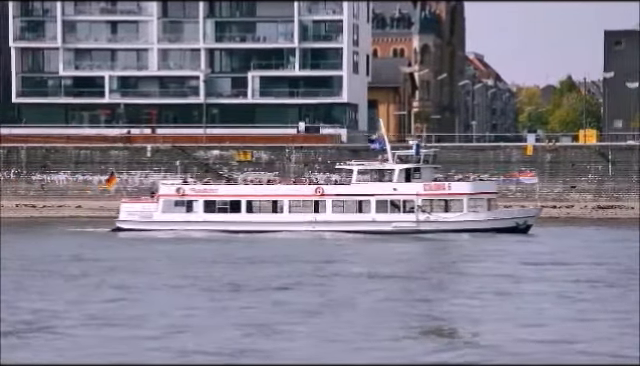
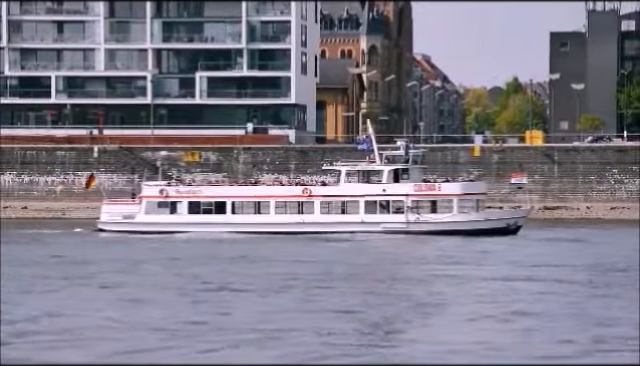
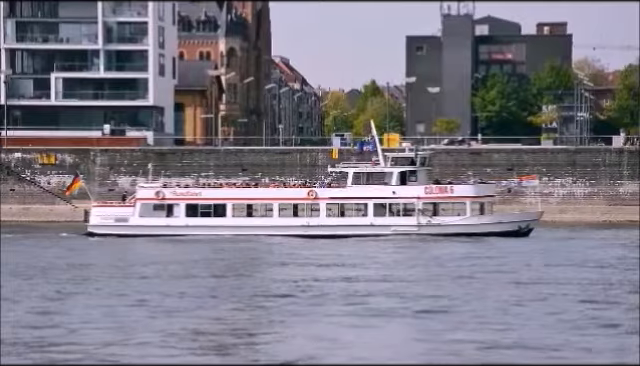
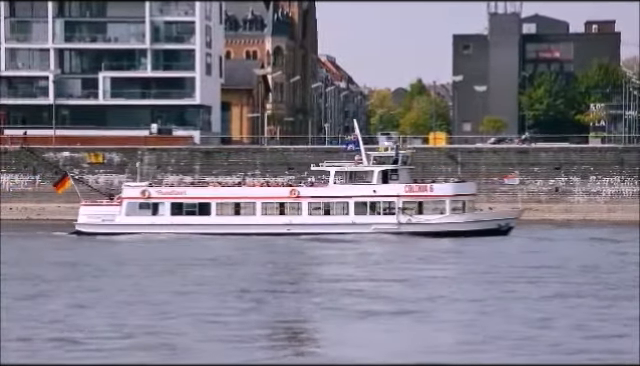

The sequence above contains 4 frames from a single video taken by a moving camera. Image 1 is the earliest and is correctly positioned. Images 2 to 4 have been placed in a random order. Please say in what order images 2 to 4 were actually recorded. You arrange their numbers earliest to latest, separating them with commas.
2, 4, 3
